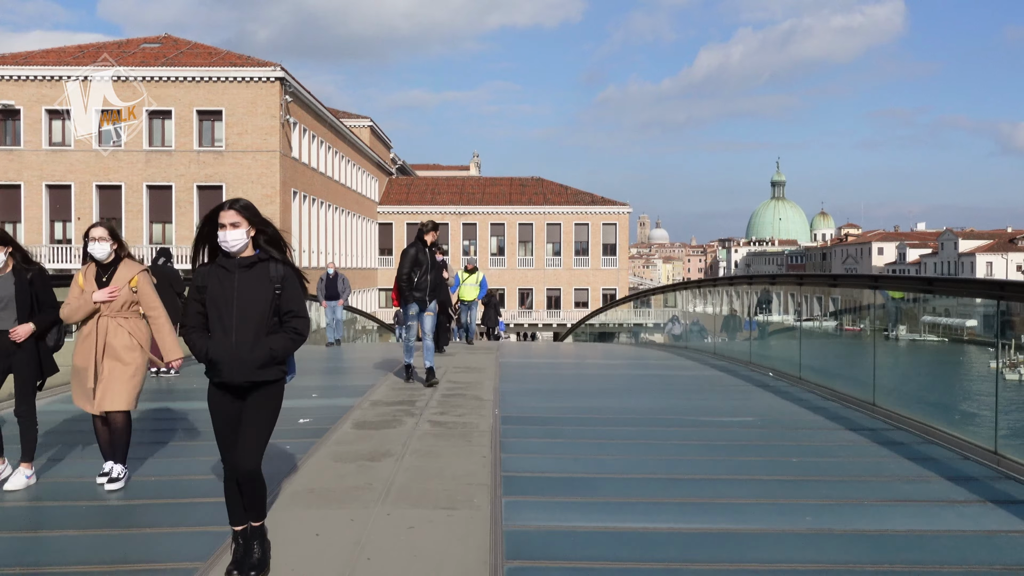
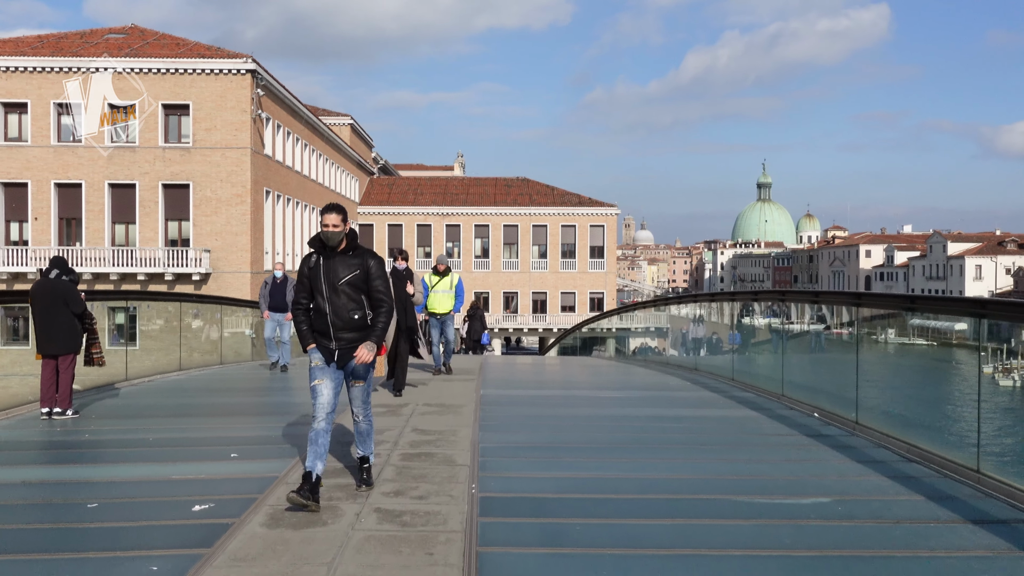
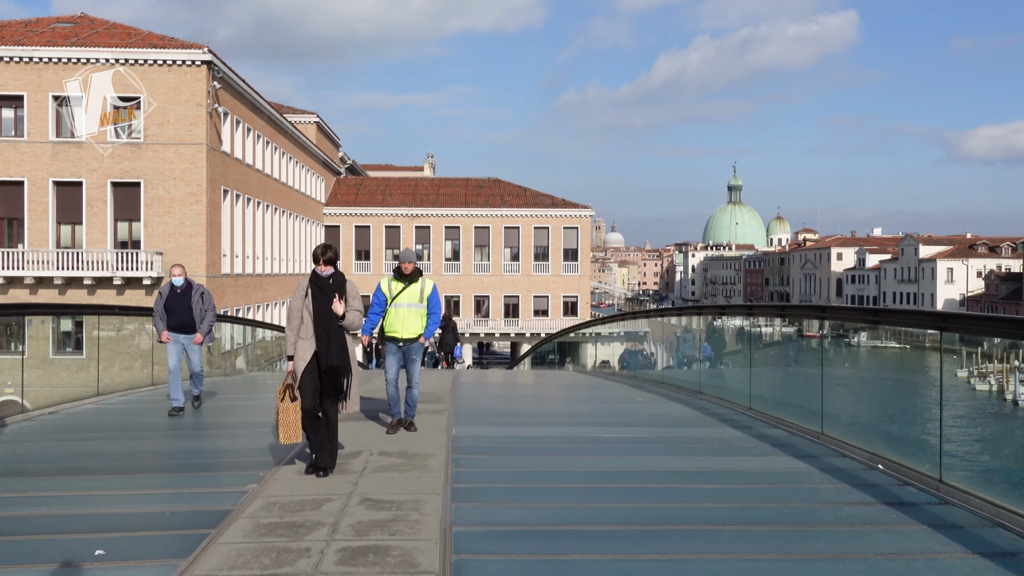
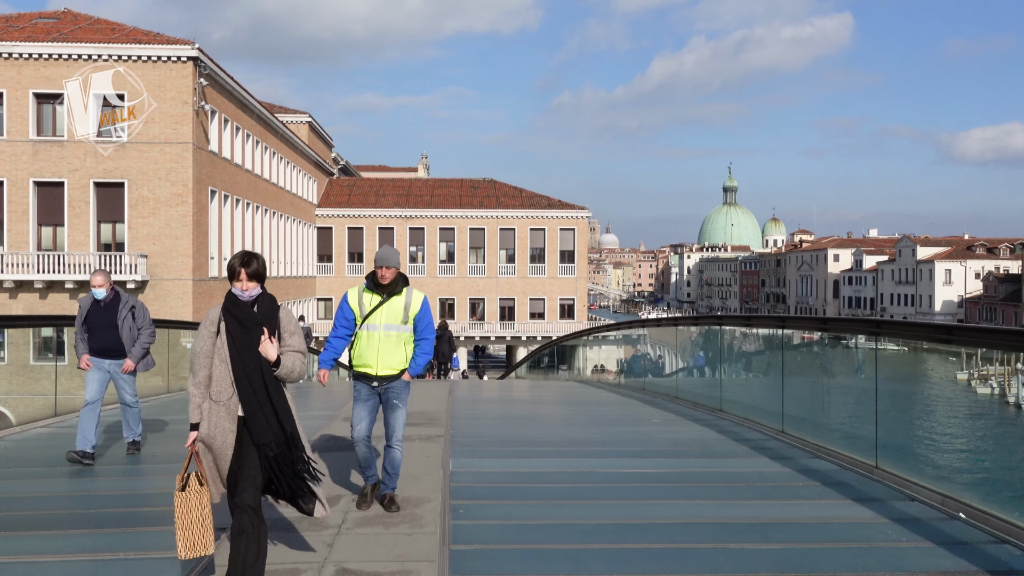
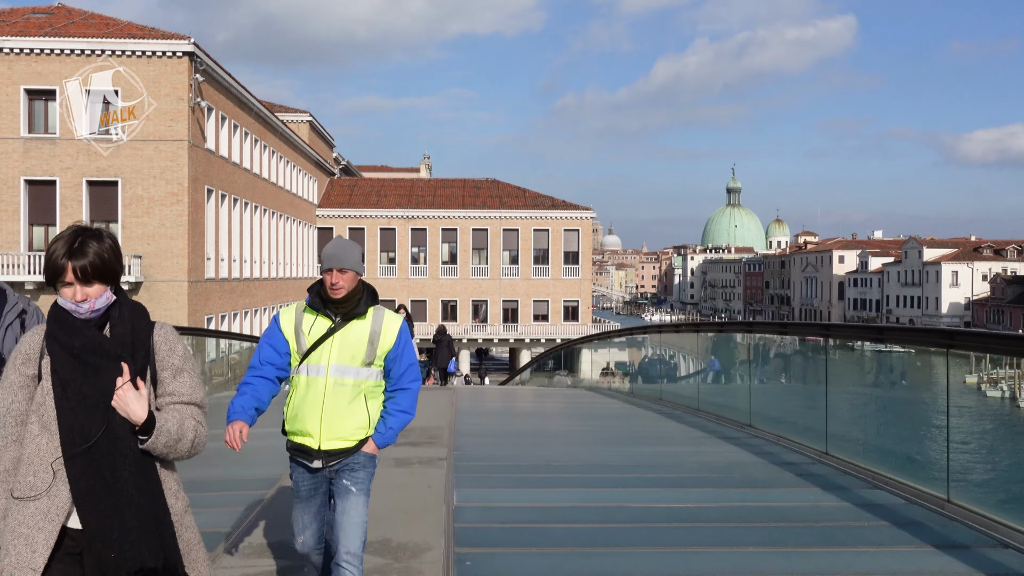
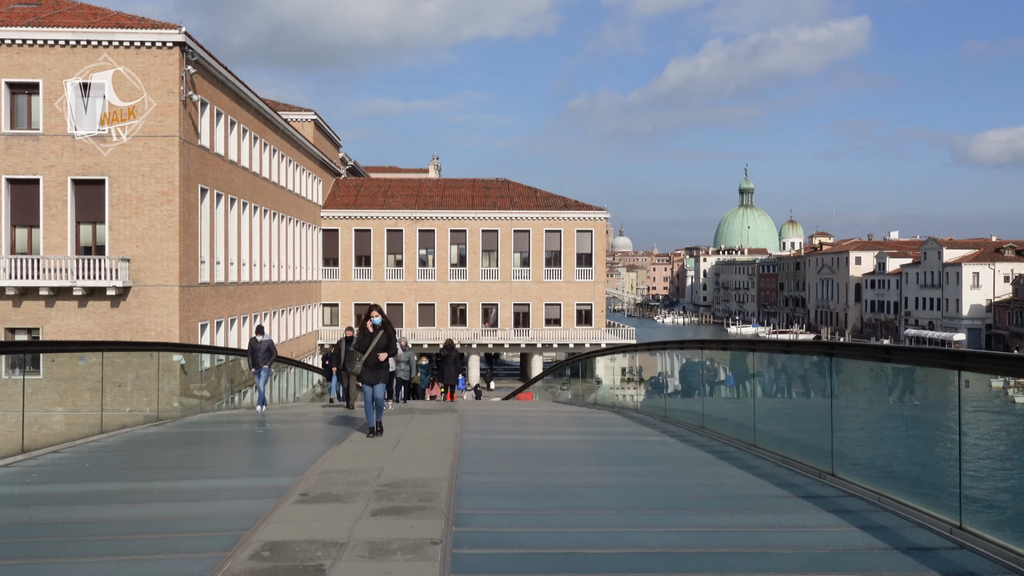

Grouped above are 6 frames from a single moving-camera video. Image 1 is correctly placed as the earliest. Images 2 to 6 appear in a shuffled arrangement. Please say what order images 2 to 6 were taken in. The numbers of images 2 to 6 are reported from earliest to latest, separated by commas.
2, 3, 4, 5, 6
